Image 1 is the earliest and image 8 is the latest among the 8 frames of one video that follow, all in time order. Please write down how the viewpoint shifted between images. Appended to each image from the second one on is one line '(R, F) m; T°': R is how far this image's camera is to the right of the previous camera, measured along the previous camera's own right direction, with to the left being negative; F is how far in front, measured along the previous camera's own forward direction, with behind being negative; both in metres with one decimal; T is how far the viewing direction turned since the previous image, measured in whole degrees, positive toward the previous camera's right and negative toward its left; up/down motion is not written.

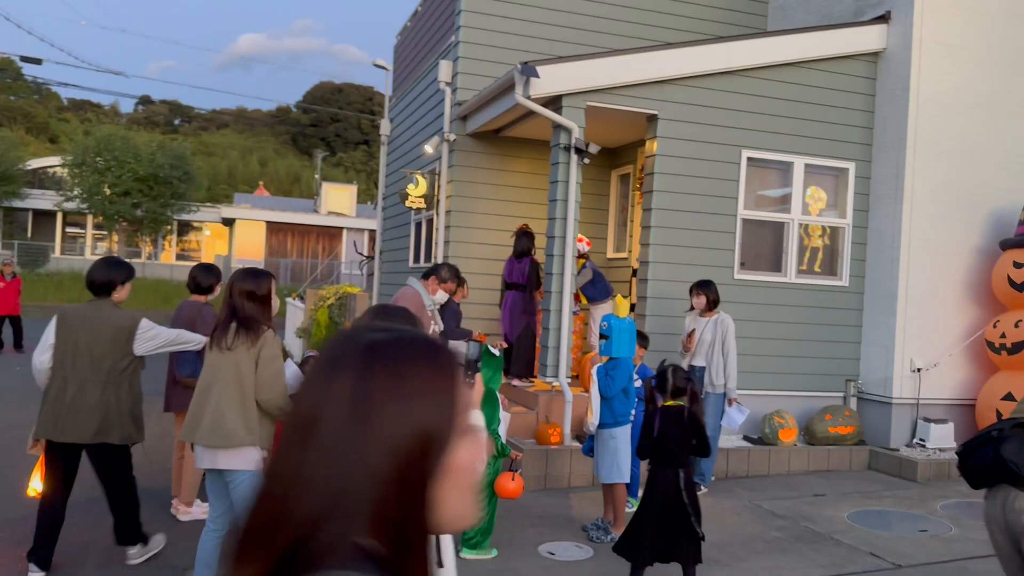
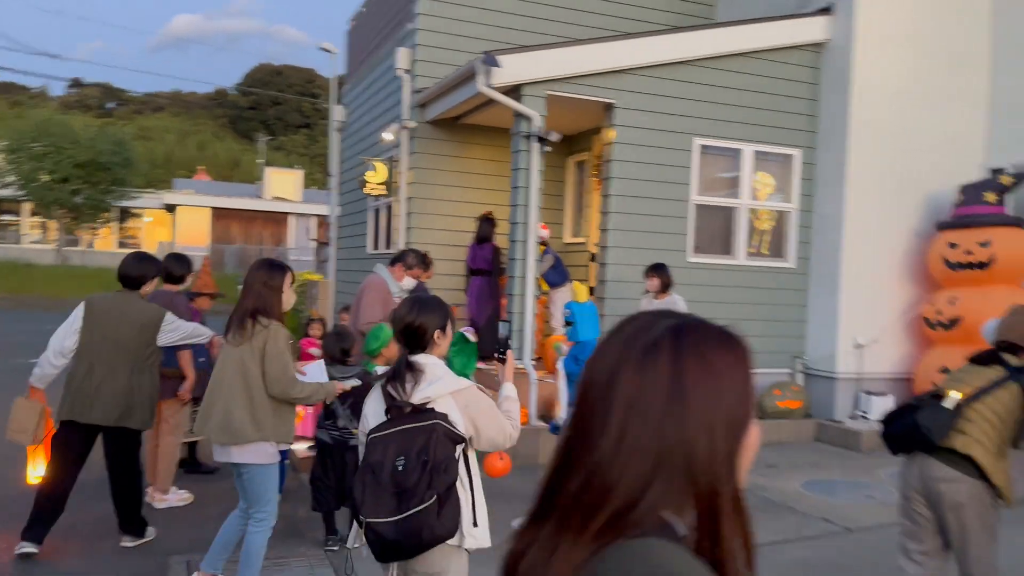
(-0.2, -0.2) m; +4°
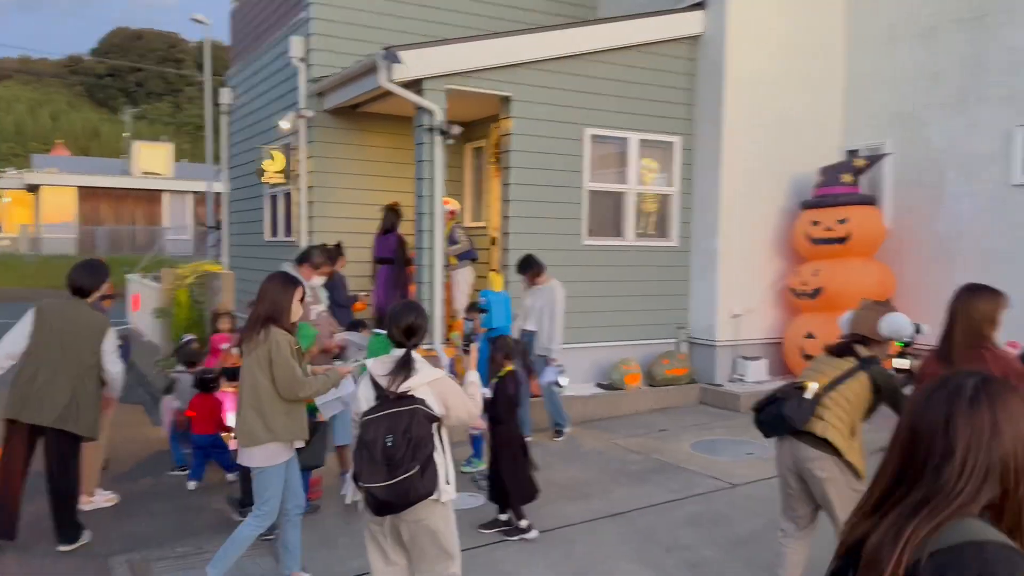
(-0.2, -0.4) m; +8°
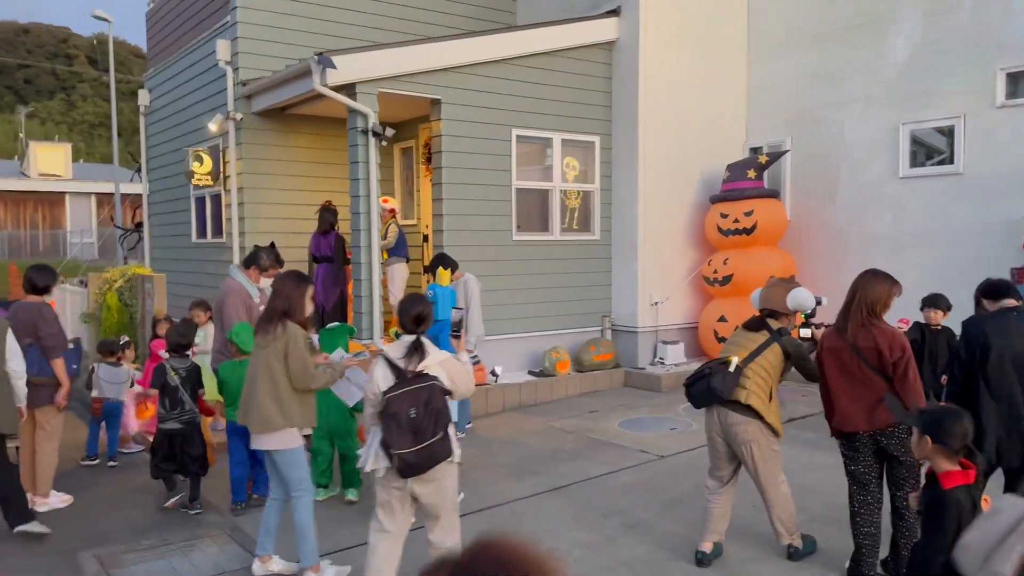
(-0.2, -0.4) m; +6°
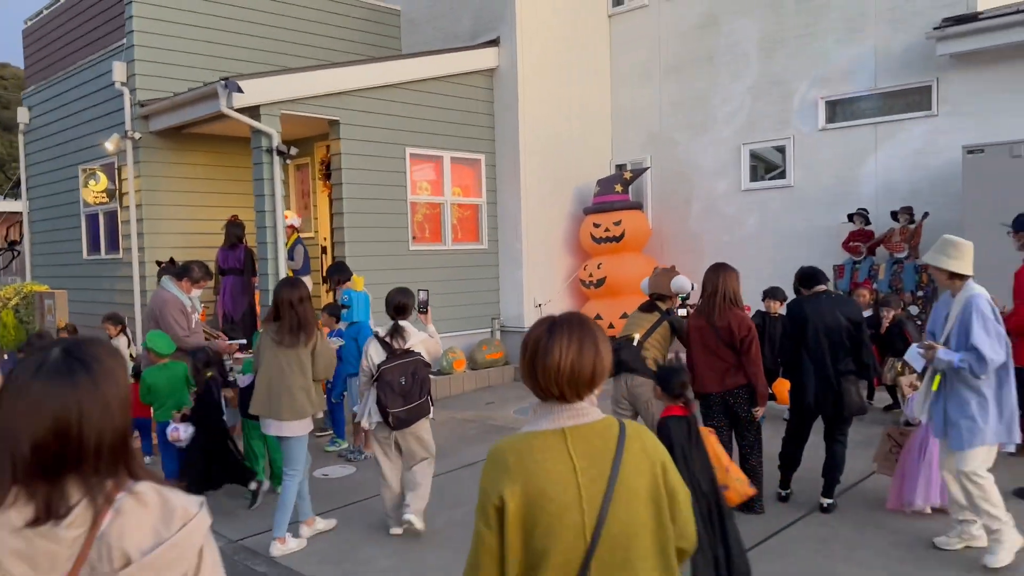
(-0.3, -0.8) m; +9°
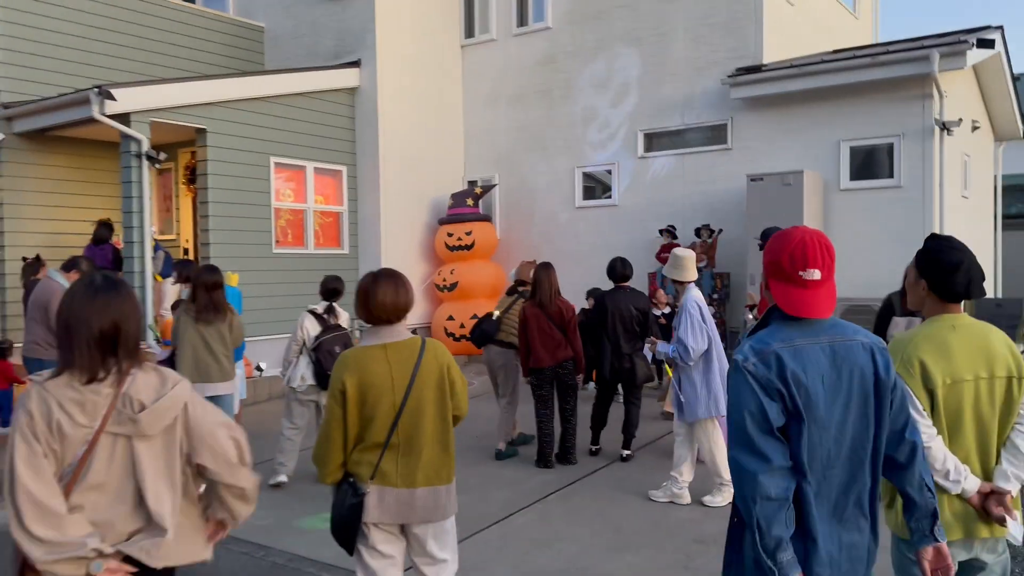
(0.0, -1.0) m; +10°
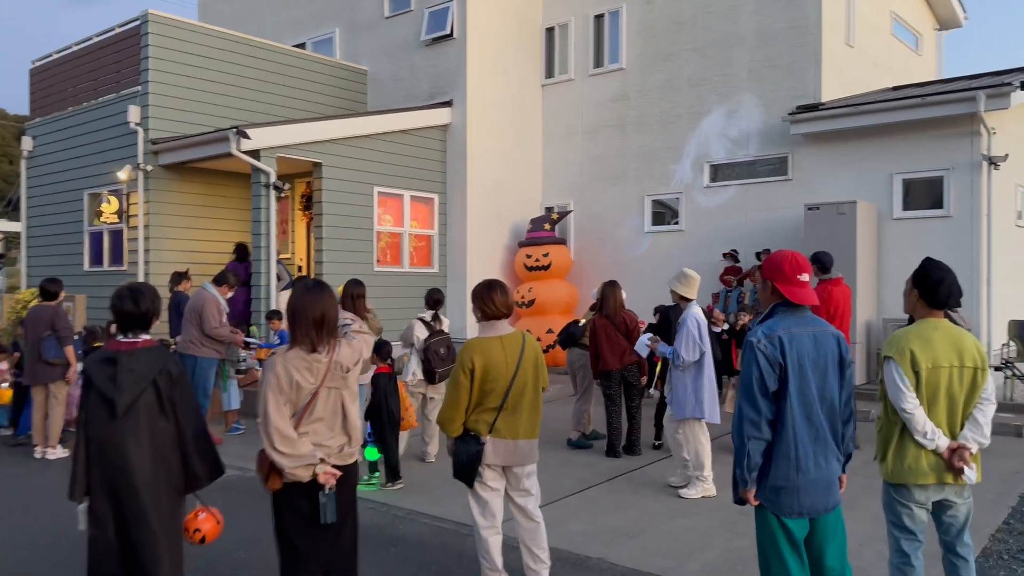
(0.0, -1.1) m; -5°
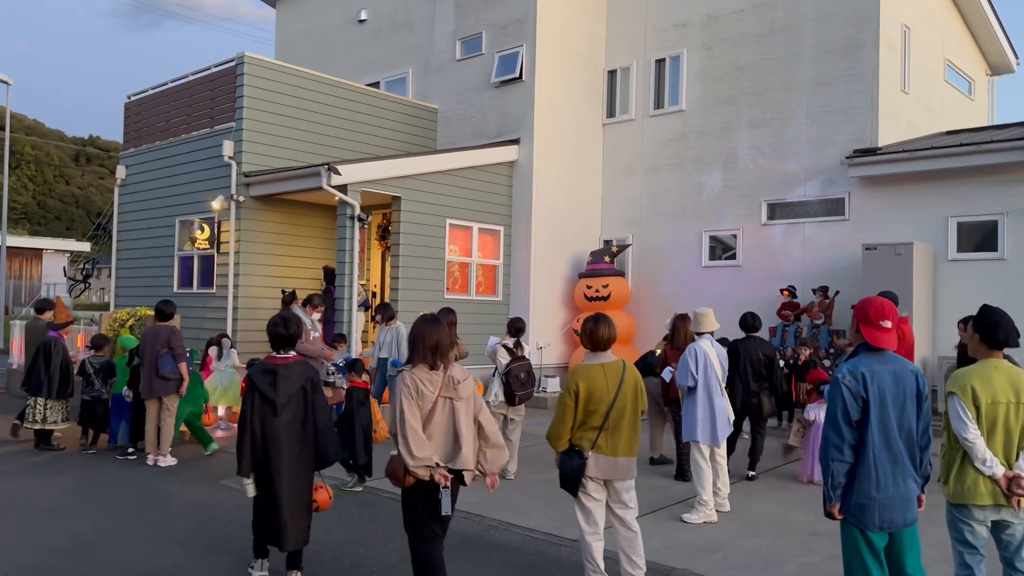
(-0.4, -0.6) m; -3°
